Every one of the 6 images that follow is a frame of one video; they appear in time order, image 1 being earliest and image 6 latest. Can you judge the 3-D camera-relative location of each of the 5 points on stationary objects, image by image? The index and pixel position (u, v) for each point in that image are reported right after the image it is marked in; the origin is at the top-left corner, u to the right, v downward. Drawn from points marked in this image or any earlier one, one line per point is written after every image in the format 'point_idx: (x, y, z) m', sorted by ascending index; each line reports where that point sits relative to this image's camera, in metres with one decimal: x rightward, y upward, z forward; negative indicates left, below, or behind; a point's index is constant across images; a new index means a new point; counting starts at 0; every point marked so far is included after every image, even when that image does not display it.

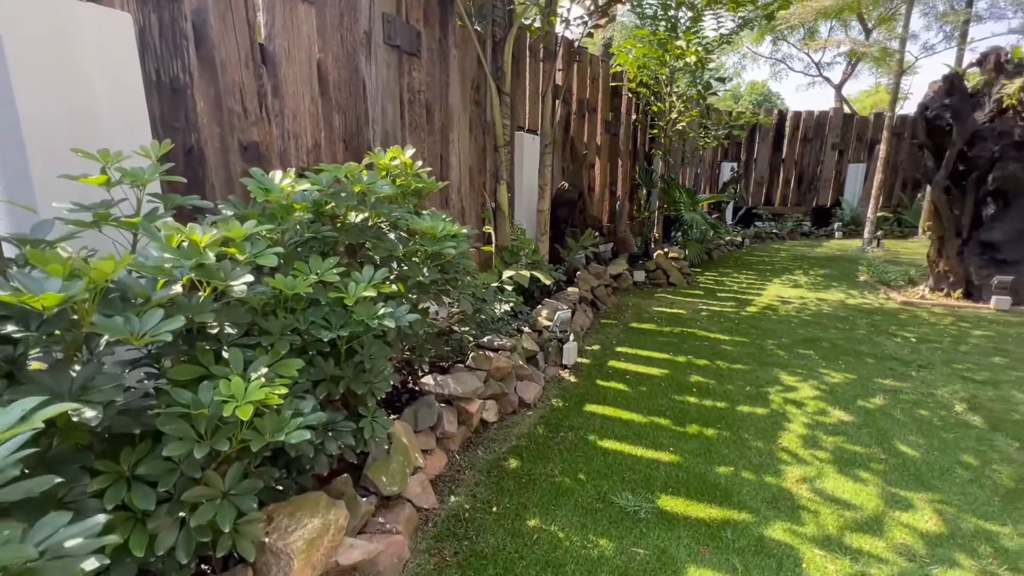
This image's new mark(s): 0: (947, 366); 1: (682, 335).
0: (+2.6, -0.5, +2.8) m
1: (+1.2, -0.3, +3.4) m
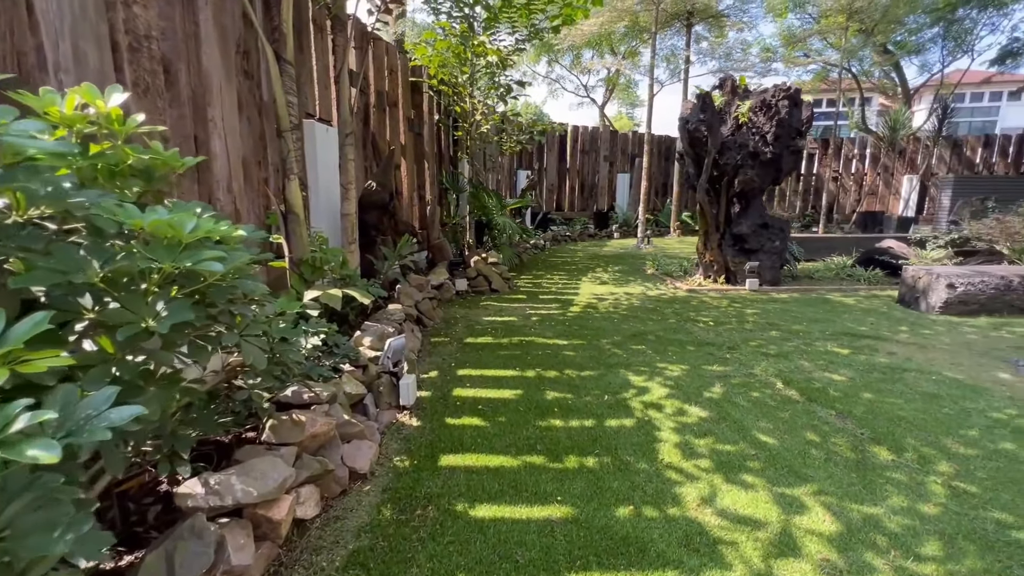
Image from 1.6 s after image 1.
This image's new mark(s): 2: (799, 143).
0: (+1.5, -0.4, +3.1) m
1: (+0.1, -0.4, +3.1) m
2: (+3.0, +1.5, +4.9) m
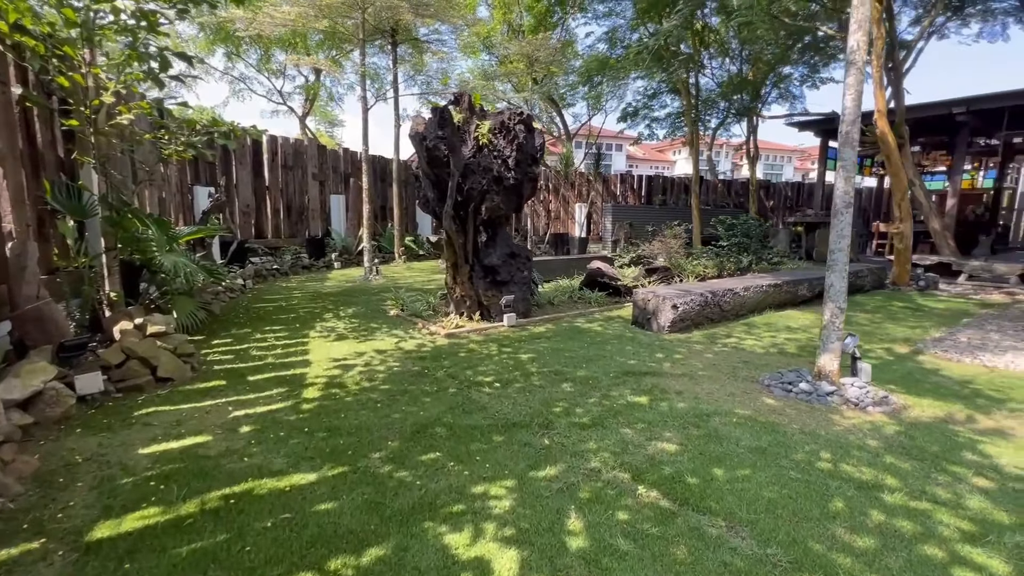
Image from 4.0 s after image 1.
0: (+0.2, -0.7, +2.5) m
1: (-1.0, -0.8, +1.7) m
2: (+0.2, +1.2, +4.8) m
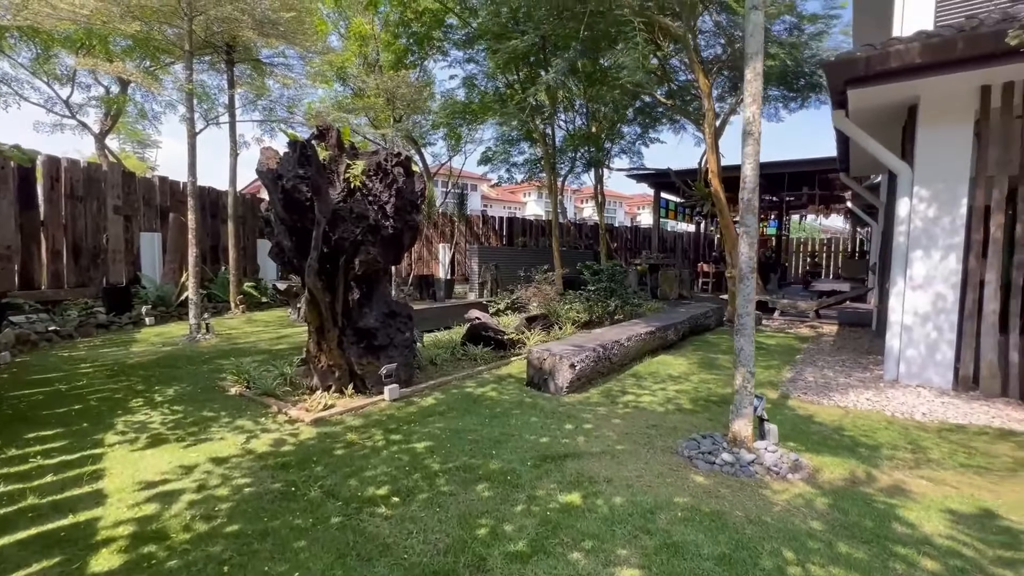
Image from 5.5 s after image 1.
0: (-0.1, -1.0, +1.9) m
1: (-1.0, -1.1, +0.8) m
2: (-0.9, +0.6, +4.2) m
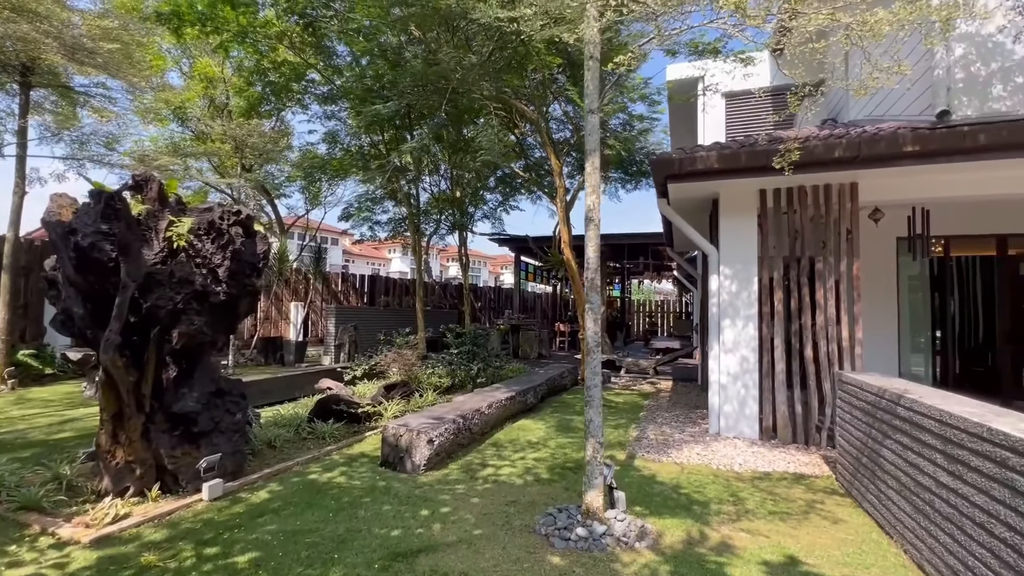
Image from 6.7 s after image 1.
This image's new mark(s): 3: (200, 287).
0: (-0.7, -1.4, +1.6) m
1: (-1.3, -1.3, +0.3) m
2: (-2.1, 0.0, +3.8) m
3: (-2.2, 0.0, +3.3) m
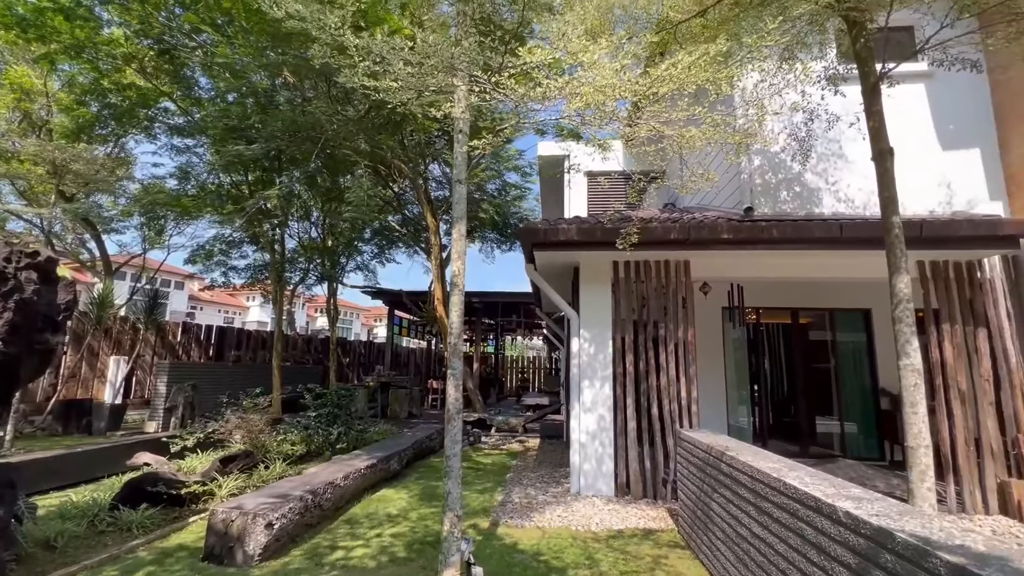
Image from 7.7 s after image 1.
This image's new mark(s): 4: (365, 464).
0: (-1.2, -1.6, +1.2) m
1: (-1.4, -1.3, -0.2) m
2: (-3.0, -0.3, +3.1) m
3: (-3.1, -0.3, +2.6) m
4: (-1.6, -1.9, +5.1) m
